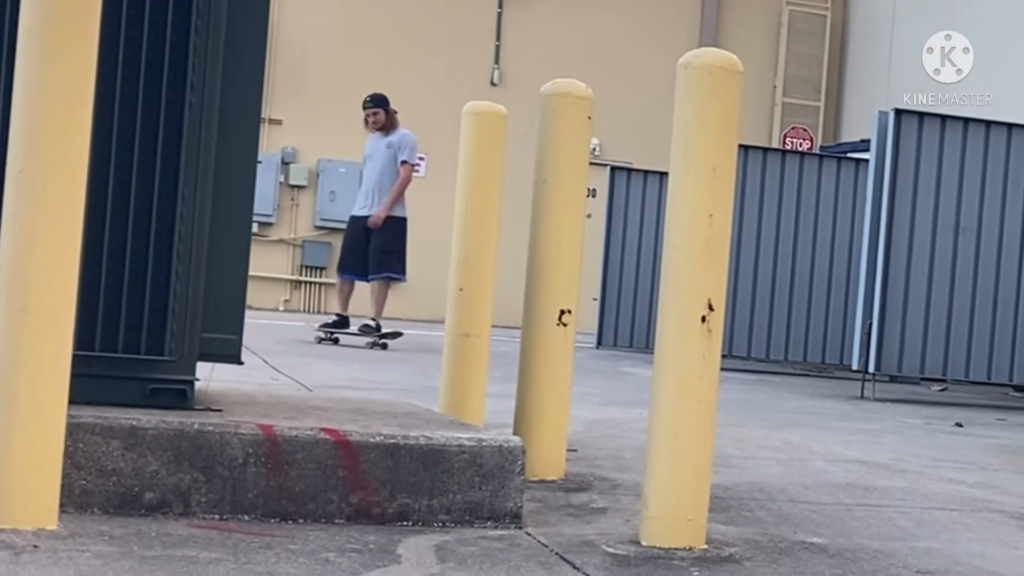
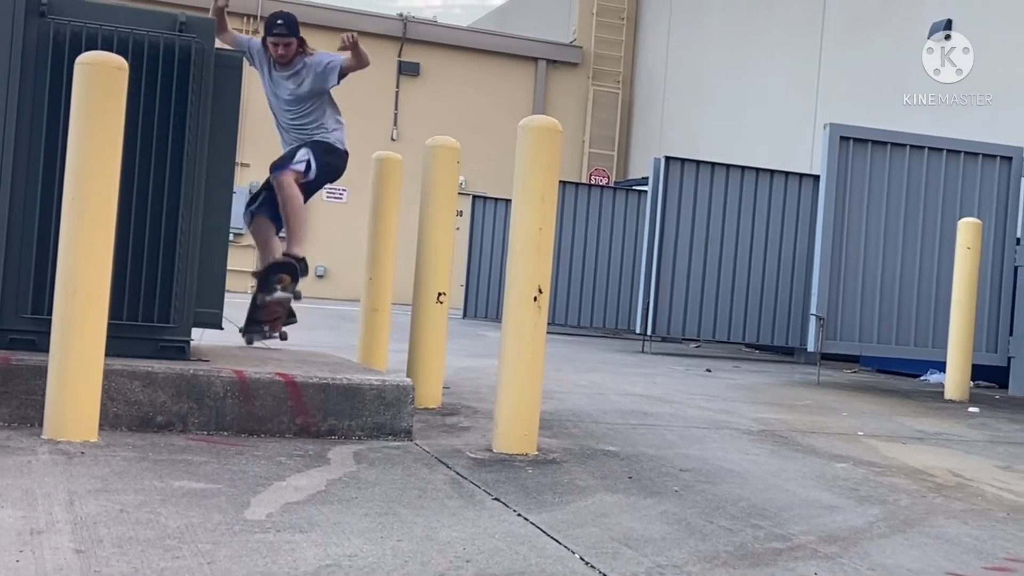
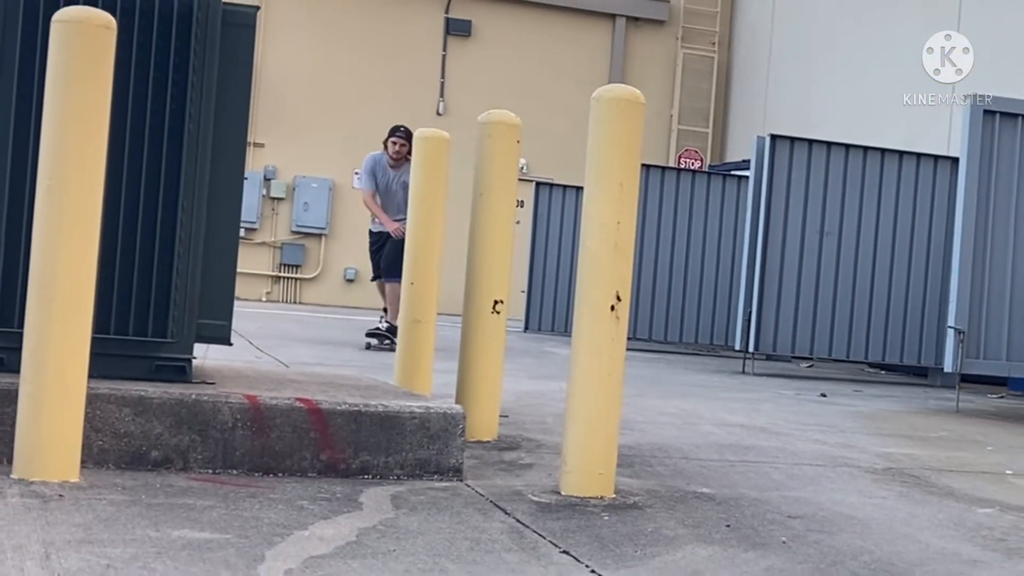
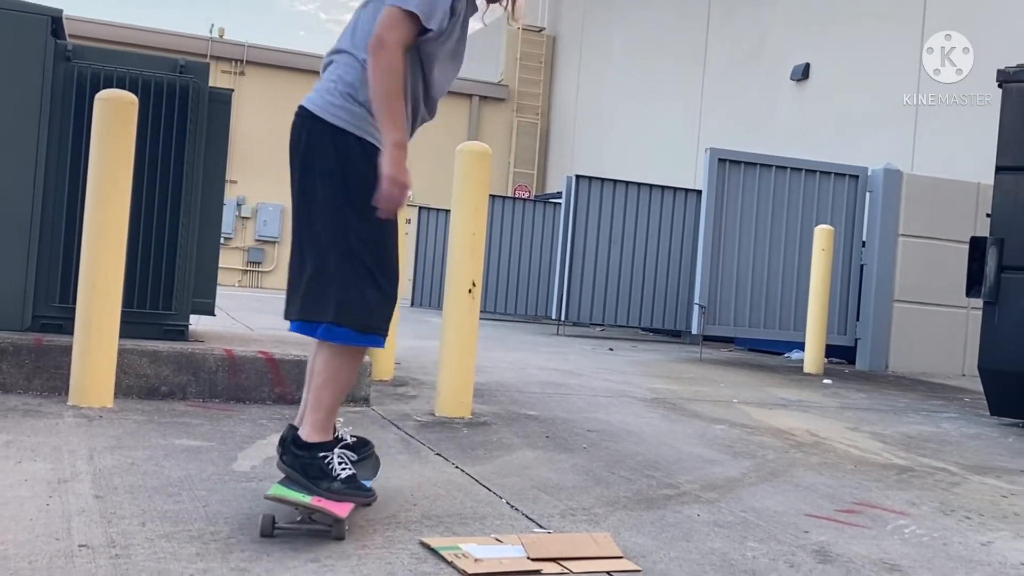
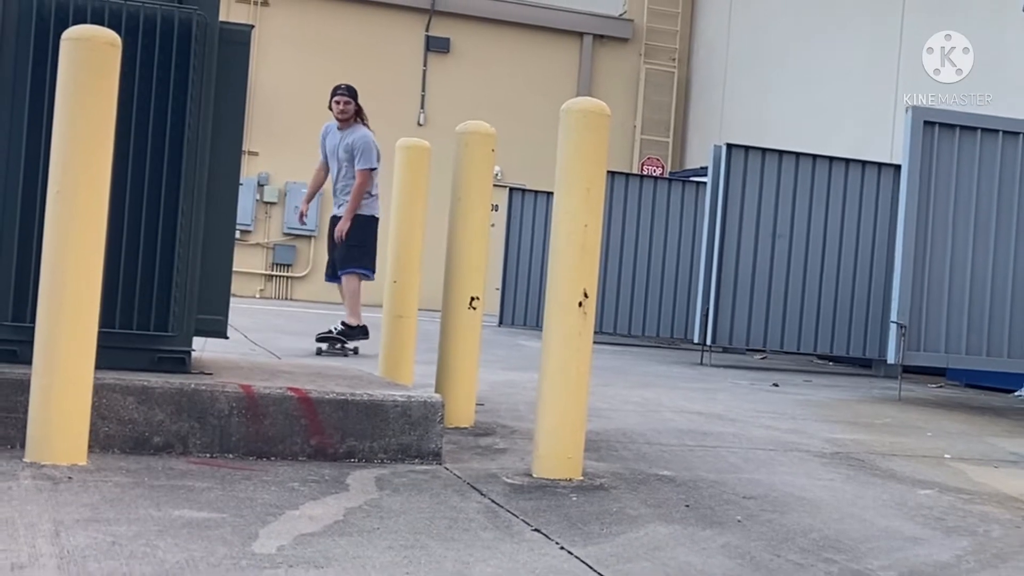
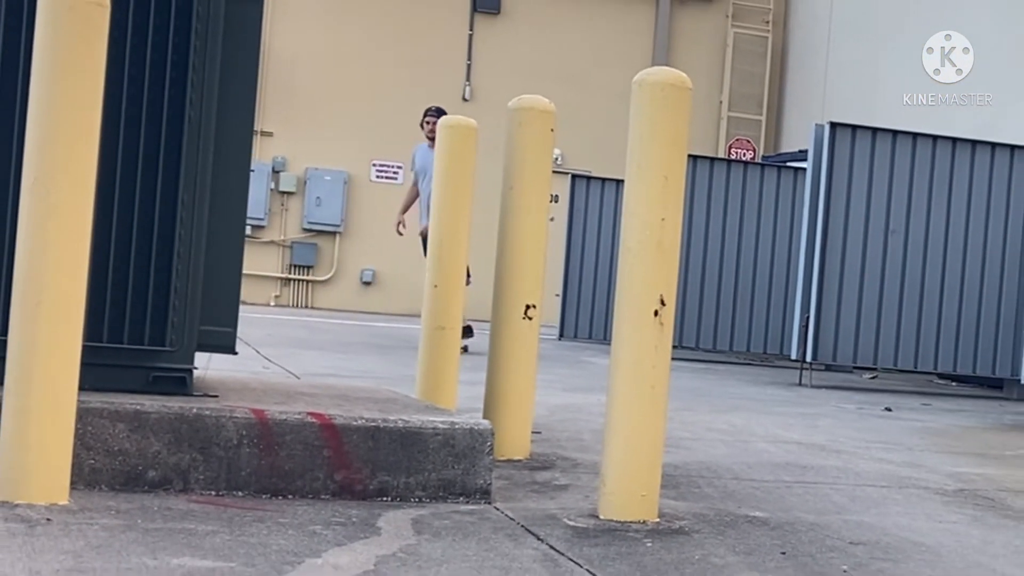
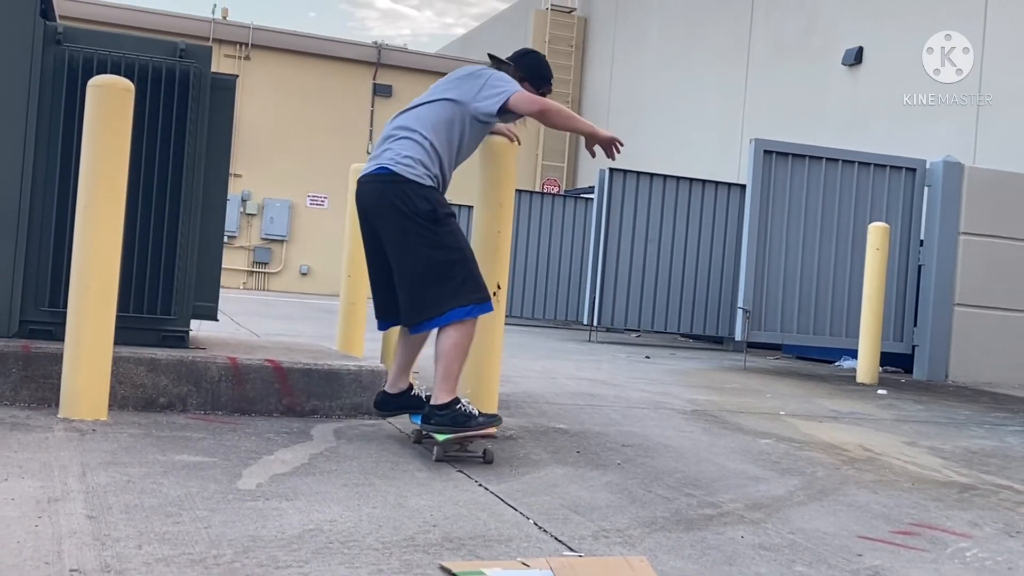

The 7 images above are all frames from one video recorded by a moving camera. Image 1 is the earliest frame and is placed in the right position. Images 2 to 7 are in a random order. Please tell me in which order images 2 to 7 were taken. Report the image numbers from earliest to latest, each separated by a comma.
6, 3, 5, 2, 7, 4
